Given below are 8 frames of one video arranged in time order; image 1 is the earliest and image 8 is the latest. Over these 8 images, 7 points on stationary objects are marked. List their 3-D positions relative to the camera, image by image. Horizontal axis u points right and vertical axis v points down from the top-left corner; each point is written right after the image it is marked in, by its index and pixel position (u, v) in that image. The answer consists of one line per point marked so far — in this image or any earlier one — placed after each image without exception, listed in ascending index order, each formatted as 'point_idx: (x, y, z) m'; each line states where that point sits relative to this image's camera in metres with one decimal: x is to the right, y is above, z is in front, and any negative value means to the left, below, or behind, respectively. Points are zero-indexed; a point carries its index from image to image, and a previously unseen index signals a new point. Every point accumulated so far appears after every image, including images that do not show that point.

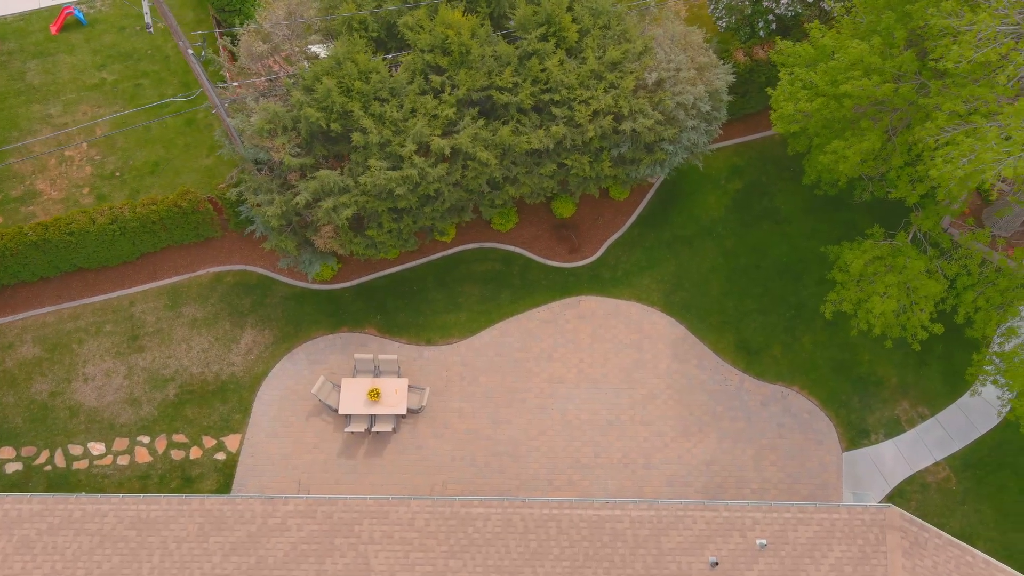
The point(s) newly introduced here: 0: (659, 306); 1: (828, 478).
0: (+5.6, -0.7, +19.8) m
1: (+10.9, -6.6, +18.0) m
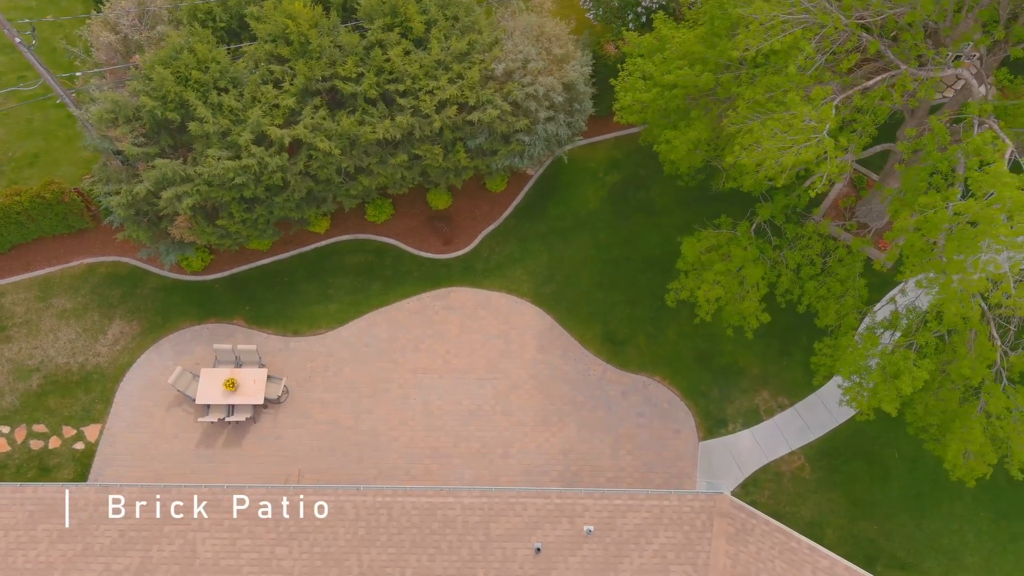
0: (+0.6, -0.4, +19.9) m
1: (+5.9, -6.3, +18.2) m
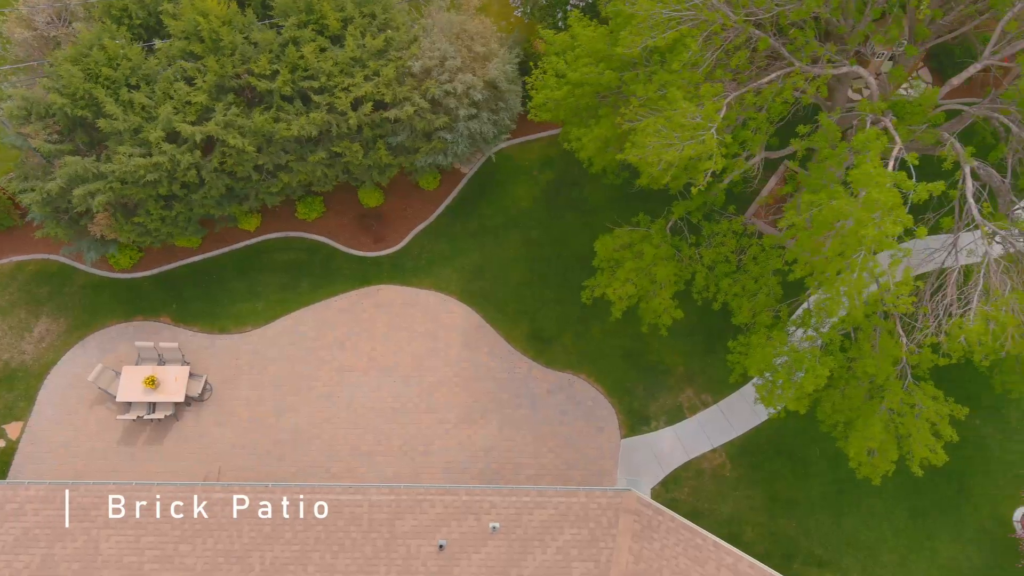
0: (-2.1, -0.3, +19.9) m
1: (+3.2, -6.2, +18.2) m
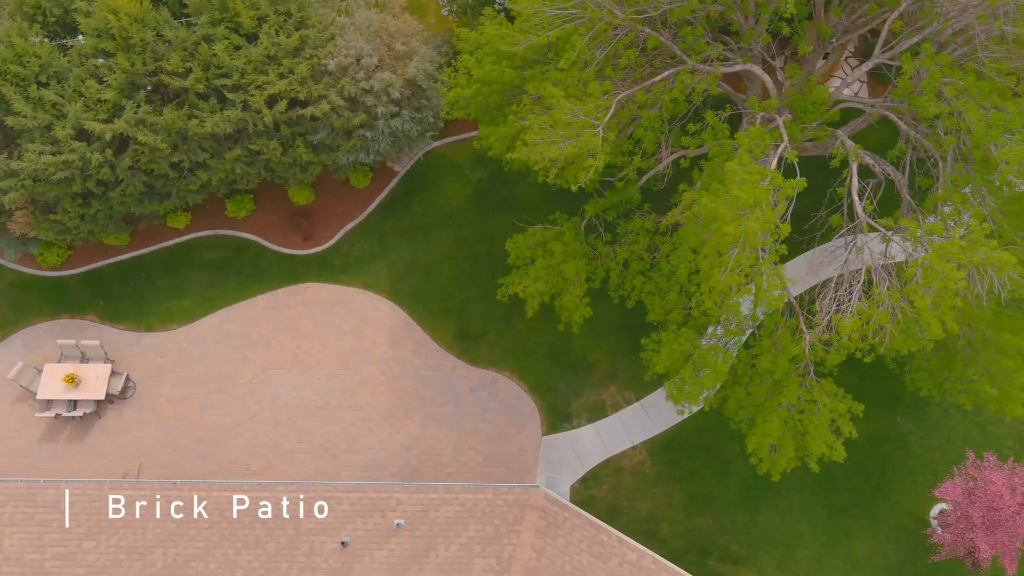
0: (-4.9, -0.2, +20.0) m
1: (+0.4, -6.1, +18.2) m
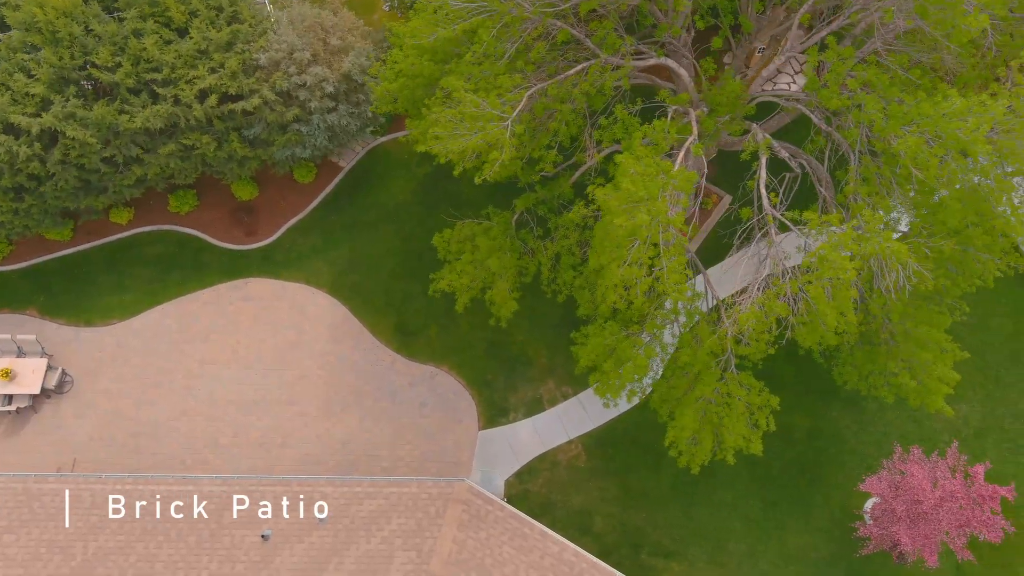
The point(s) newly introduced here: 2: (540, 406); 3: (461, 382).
0: (-7.1, 0.0, +20.0) m
1: (-1.9, -5.9, +18.3) m
2: (+1.0, -4.2, +18.7) m
3: (-1.9, -3.4, +19.0) m
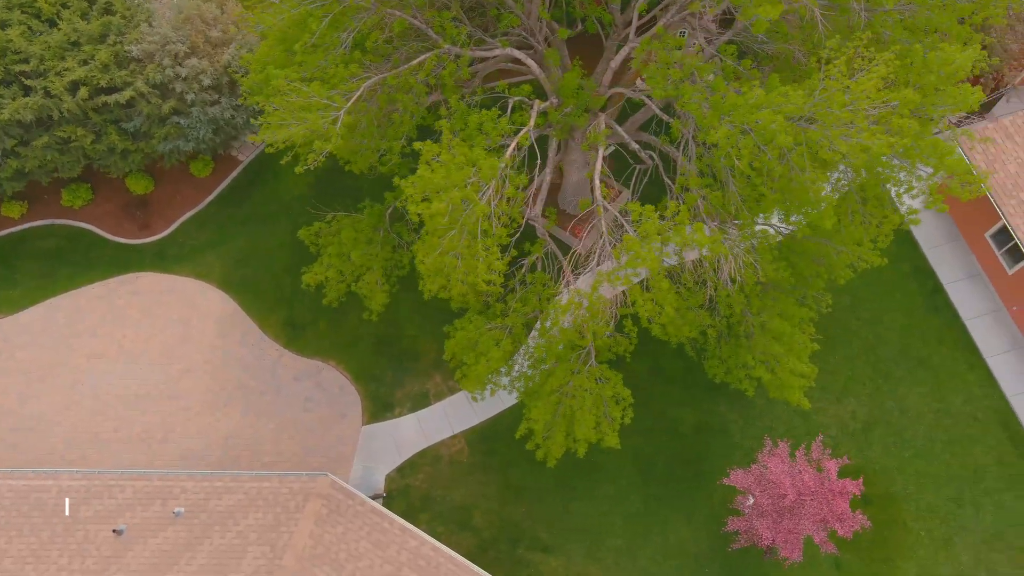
0: (-11.2, +0.2, +19.9) m
1: (-6.0, -5.7, +18.2) m
2: (-3.1, -4.0, +18.6) m
3: (-5.9, -3.2, +18.8) m
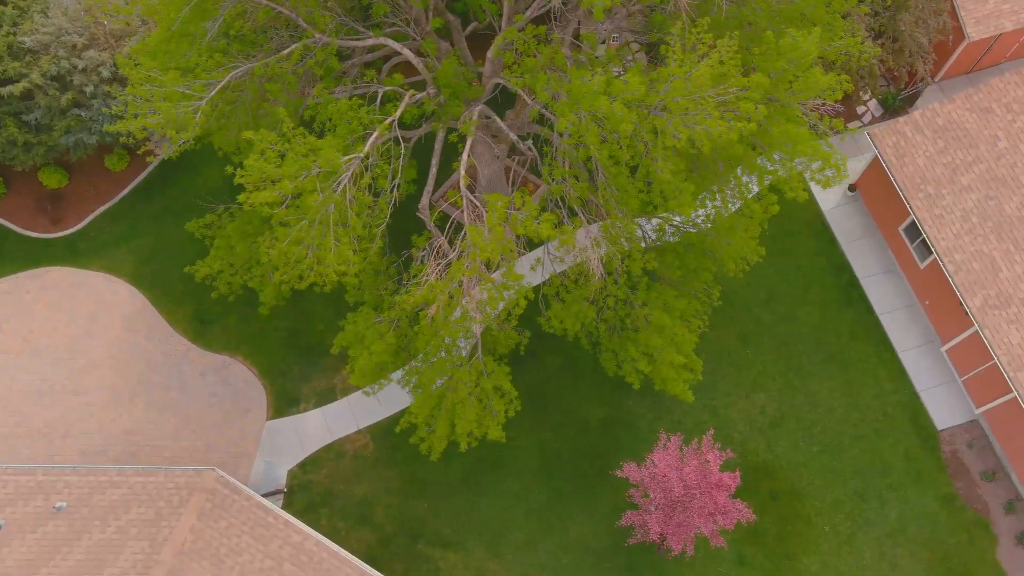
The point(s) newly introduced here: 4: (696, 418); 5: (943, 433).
0: (-14.5, +0.4, +19.7) m
1: (-9.3, -5.5, +18.0) m
2: (-6.4, -3.8, +18.5) m
3: (-9.2, -3.0, +18.7) m
4: (+6.5, -4.6, +18.4) m
5: (+15.2, -5.1, +18.4) m
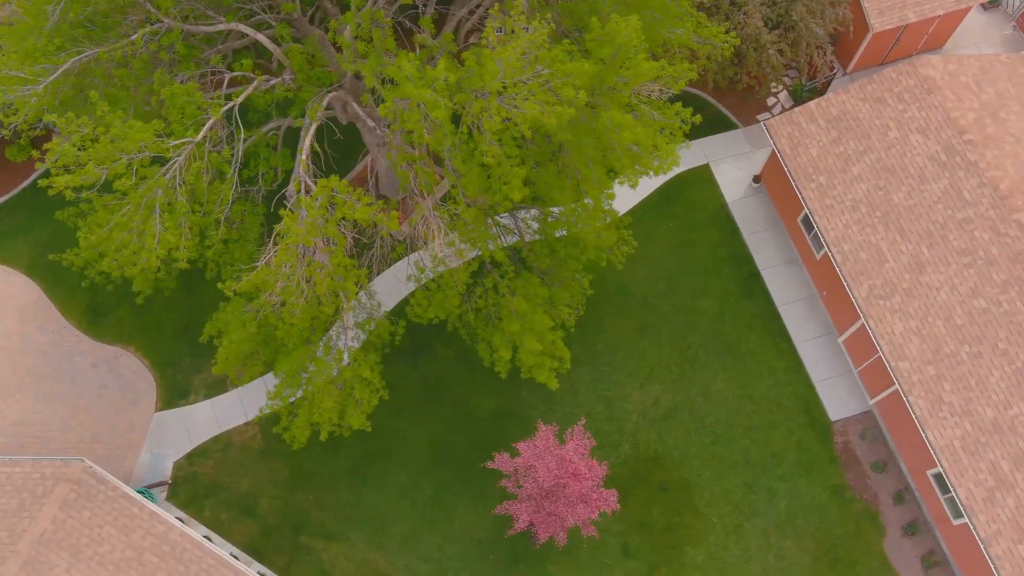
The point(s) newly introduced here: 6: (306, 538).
0: (-18.4, +0.7, +19.6) m
1: (-13.1, -5.2, +17.9) m
2: (-10.2, -3.5, +18.3) m
3: (-13.1, -2.7, +18.6) m
4: (+2.7, -4.3, +18.3) m
5: (+11.4, -4.8, +18.3) m
6: (-6.7, -8.2, +17.1) m
